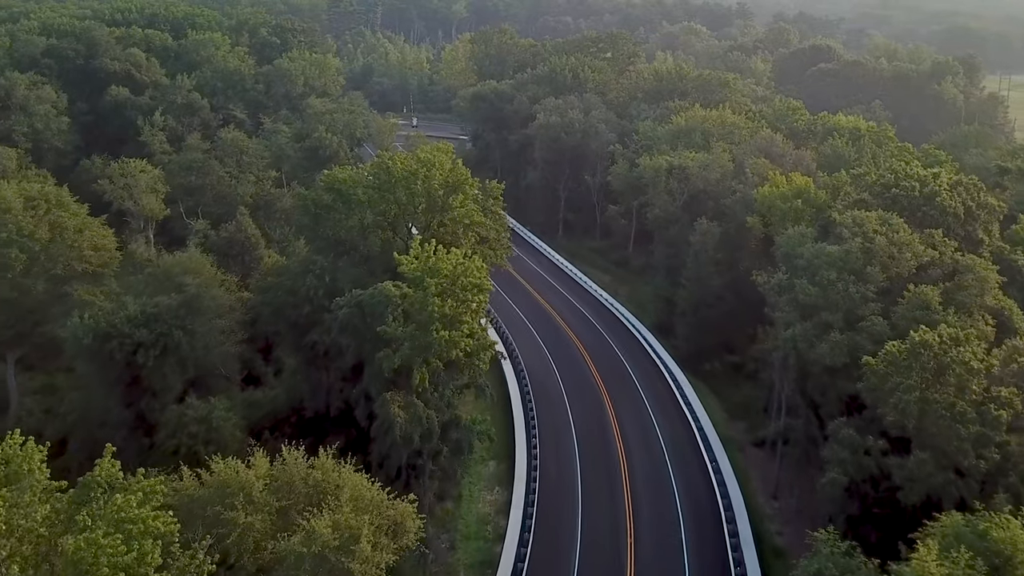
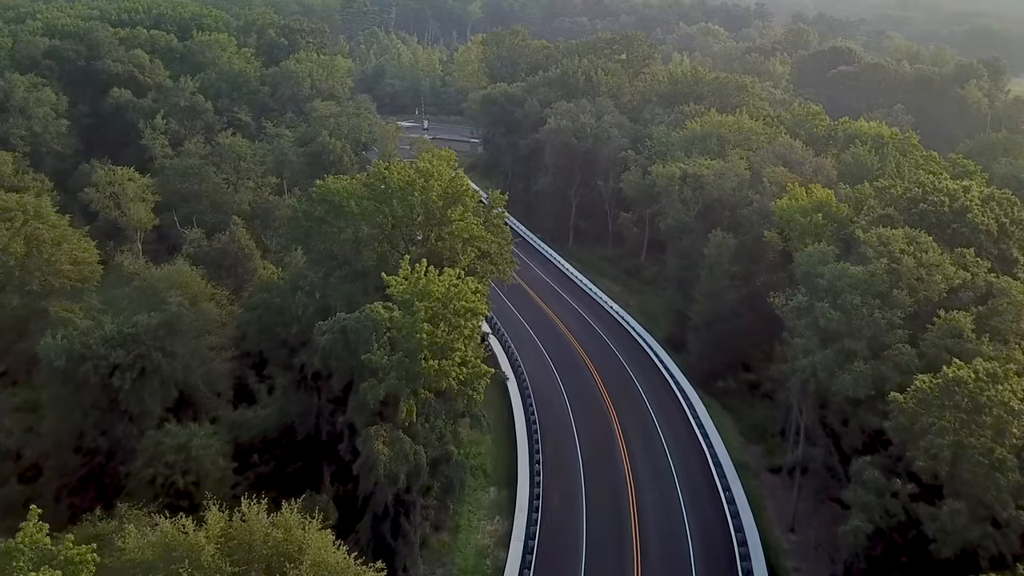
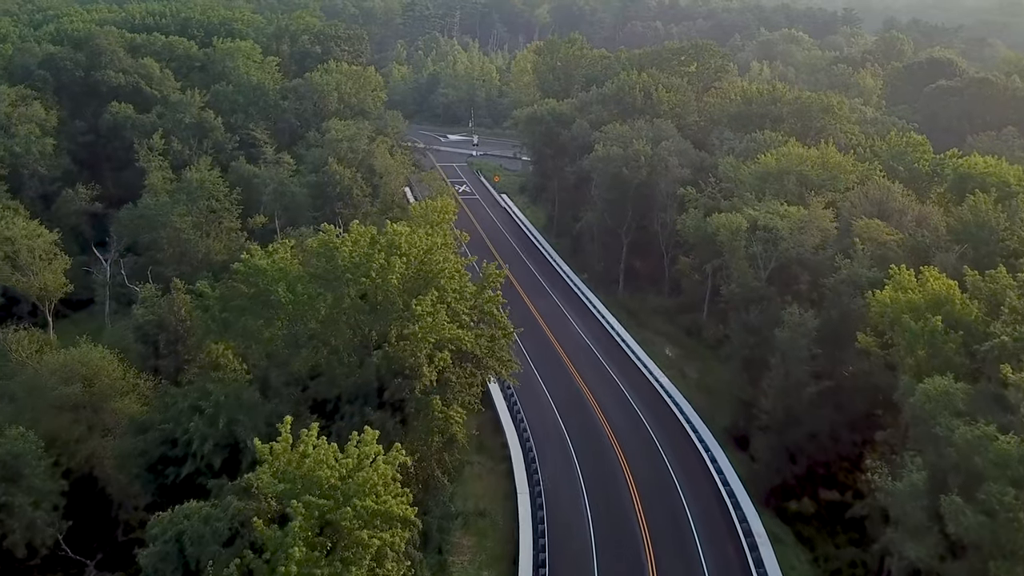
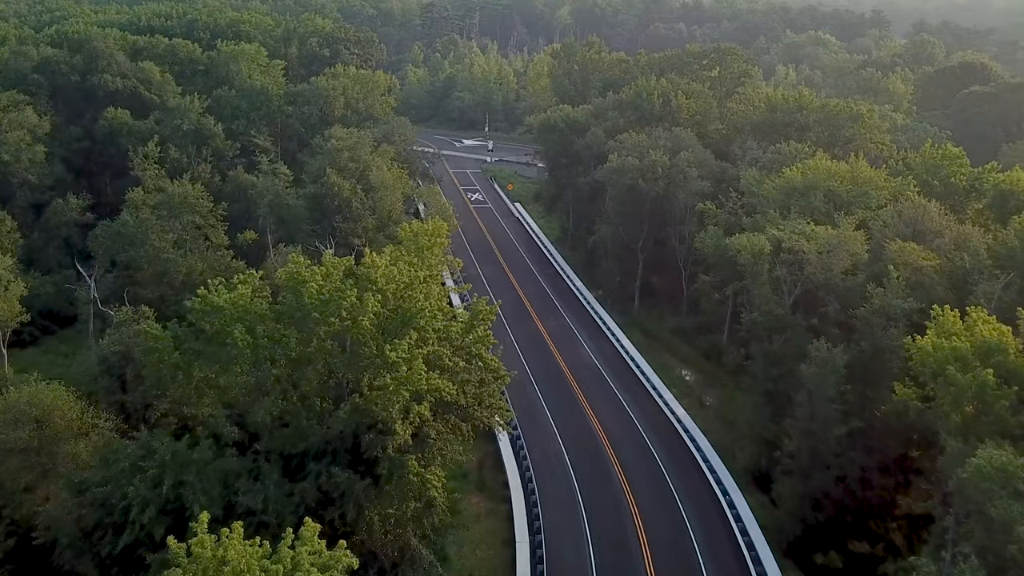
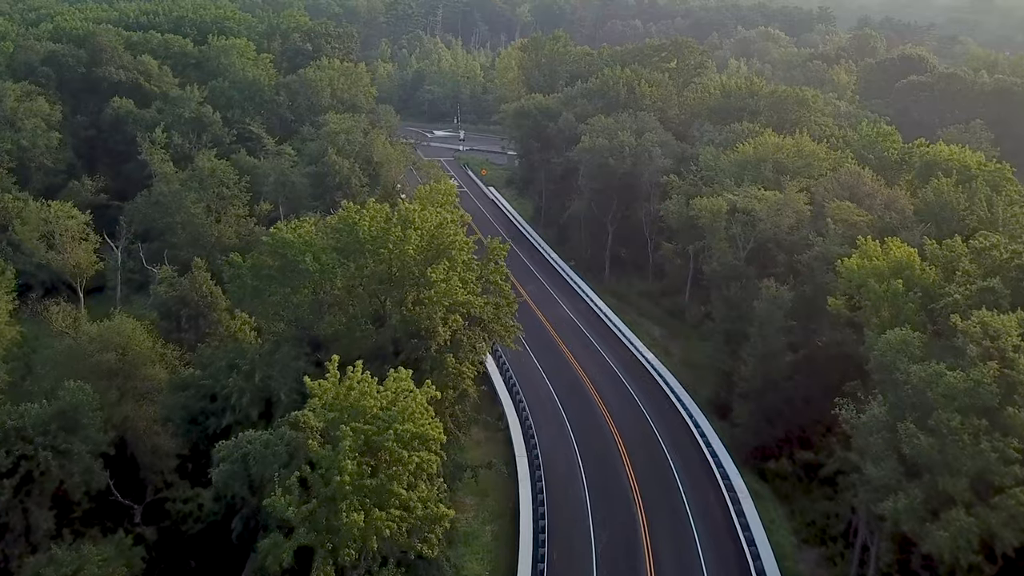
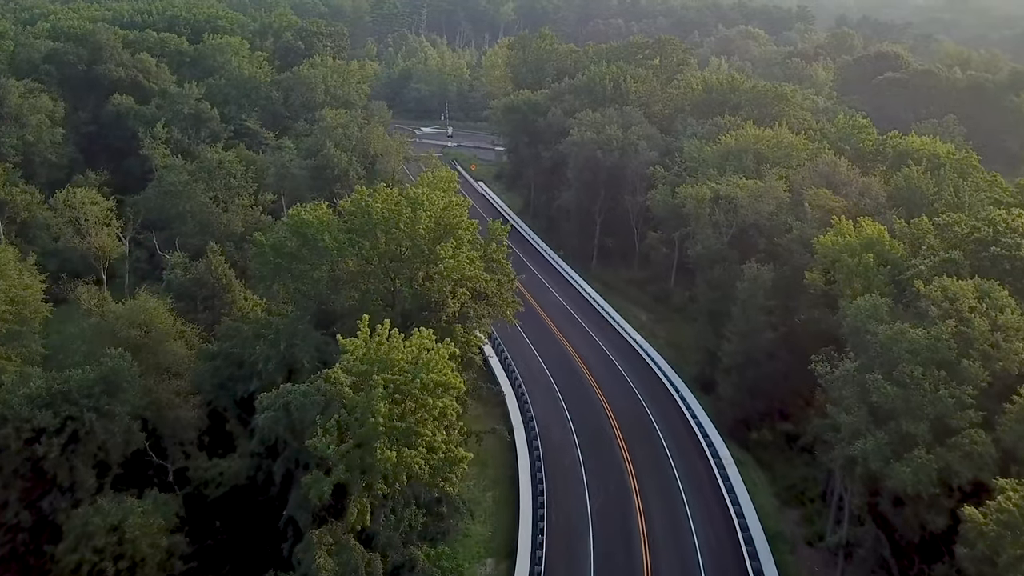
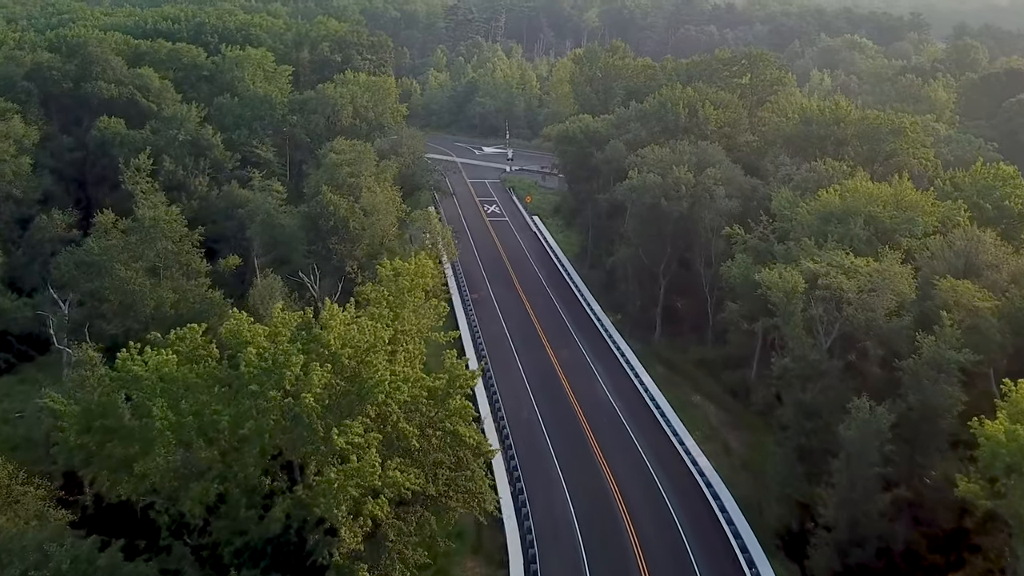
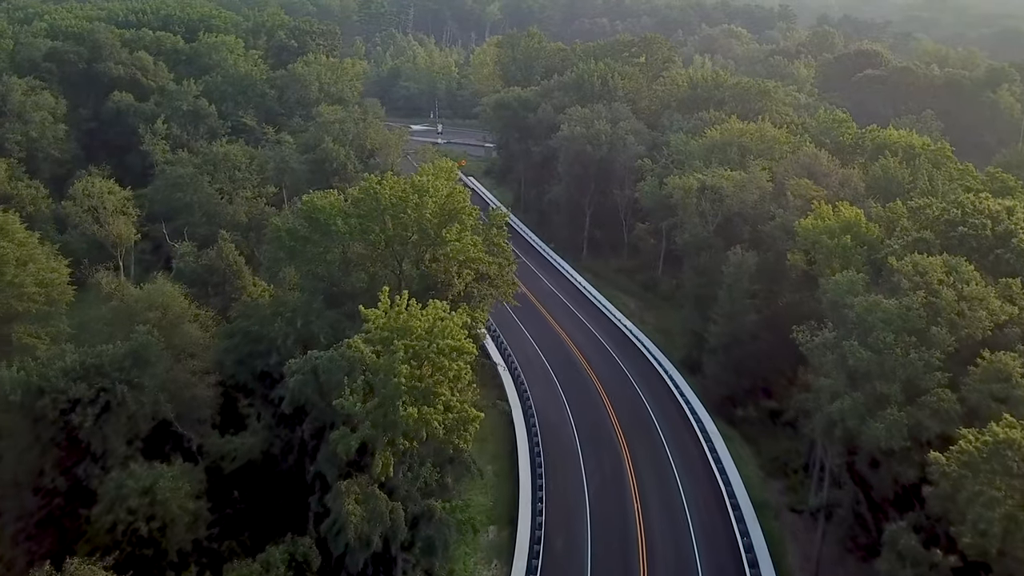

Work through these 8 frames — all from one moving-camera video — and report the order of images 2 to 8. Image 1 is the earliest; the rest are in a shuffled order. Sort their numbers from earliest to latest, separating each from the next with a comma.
2, 8, 6, 5, 3, 4, 7
